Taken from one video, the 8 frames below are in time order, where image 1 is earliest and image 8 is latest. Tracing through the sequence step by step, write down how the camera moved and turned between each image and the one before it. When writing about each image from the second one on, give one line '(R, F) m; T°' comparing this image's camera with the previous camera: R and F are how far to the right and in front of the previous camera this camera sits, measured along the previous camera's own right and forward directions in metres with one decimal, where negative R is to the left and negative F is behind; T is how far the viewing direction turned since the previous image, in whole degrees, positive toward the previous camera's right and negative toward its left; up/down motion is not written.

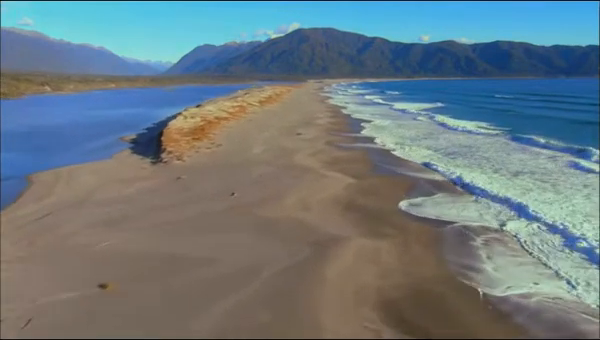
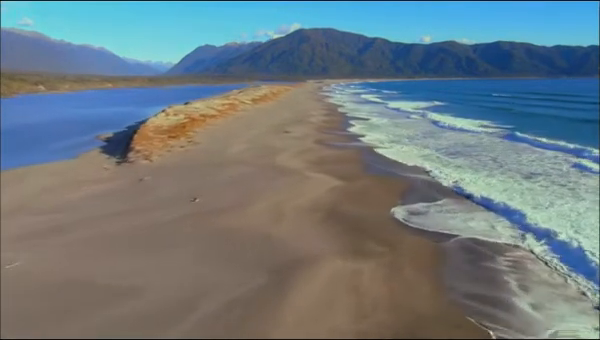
(+0.6, +2.7) m; 0°
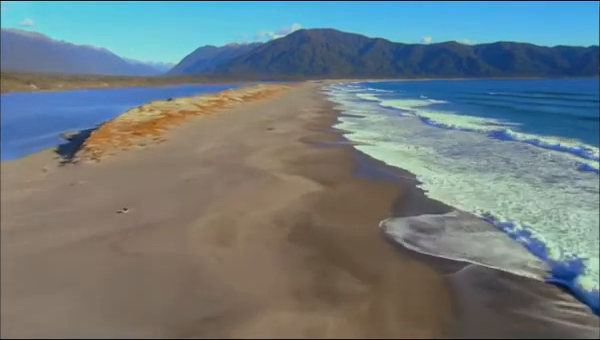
(+0.7, +3.4) m; 0°
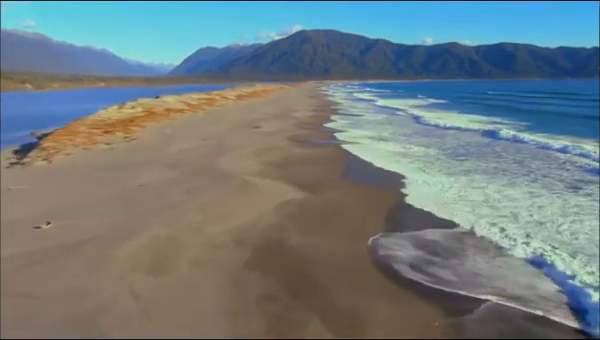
(+0.5, +2.3) m; 0°
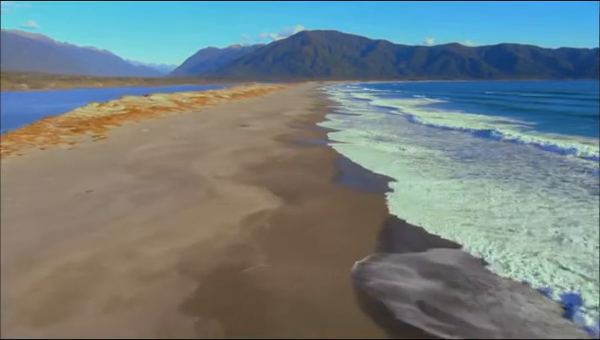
(+0.4, +2.0) m; 0°
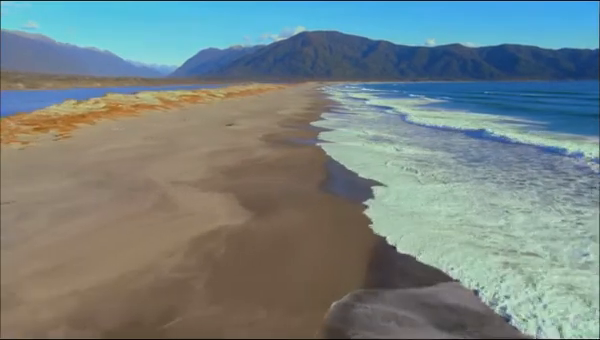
(+0.4, +2.0) m; 0°
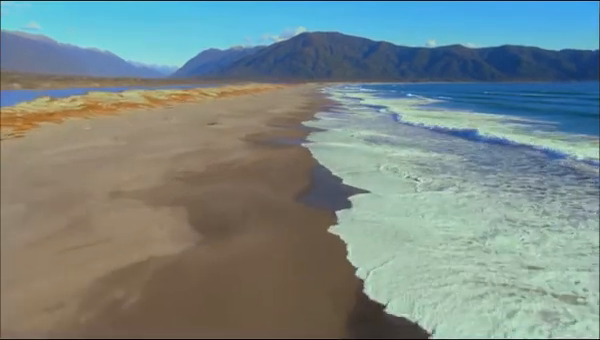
(+0.4, +1.9) m; 0°
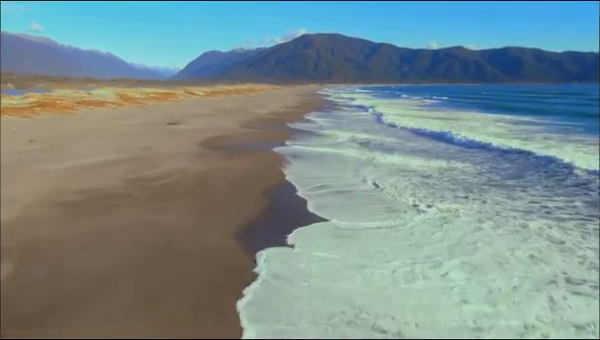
(+0.6, +3.4) m; 0°
